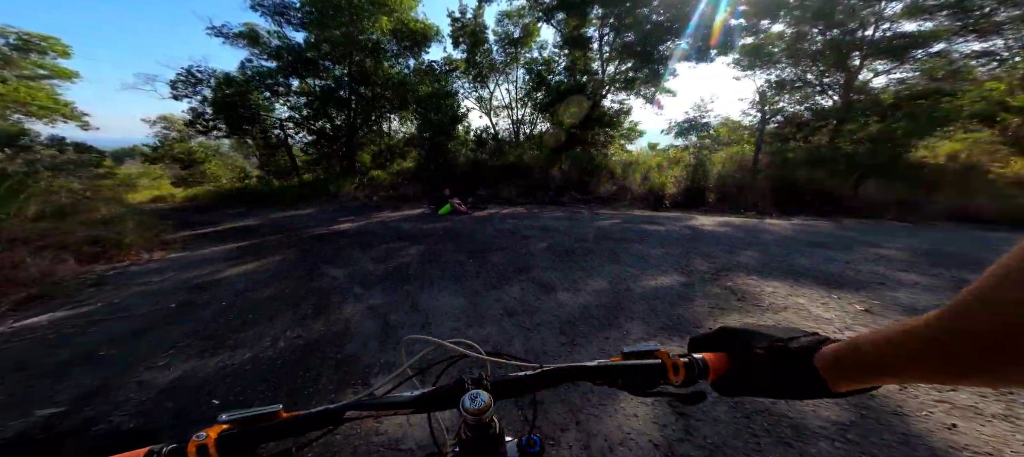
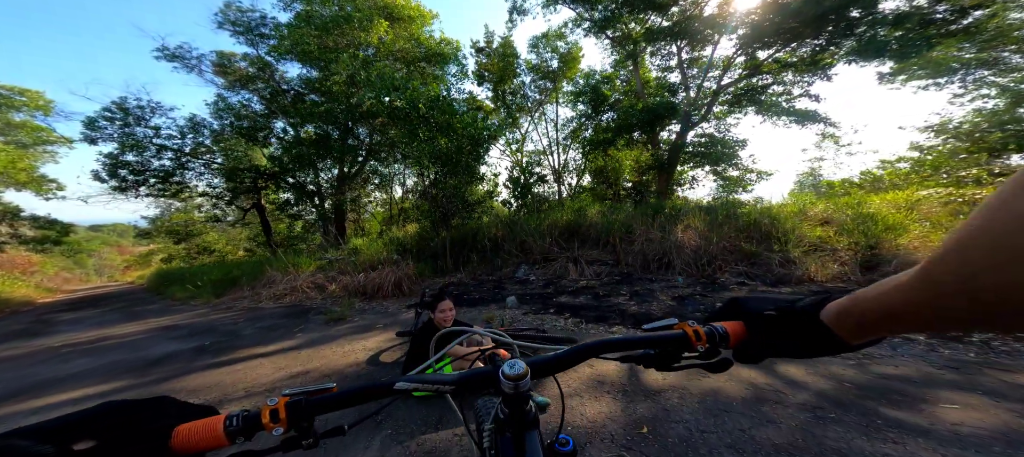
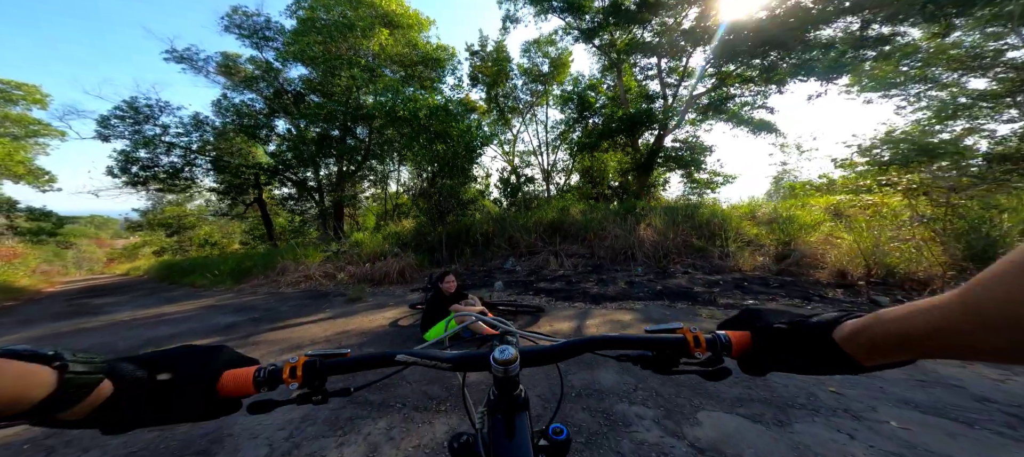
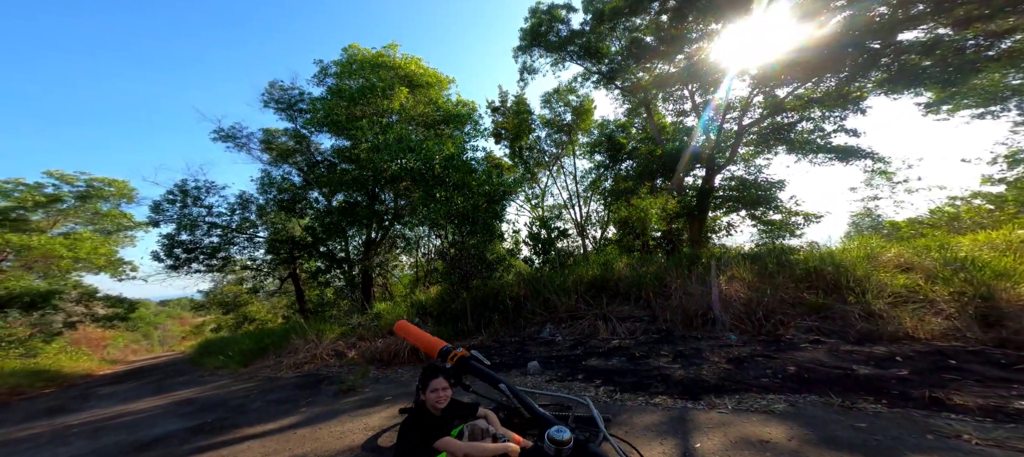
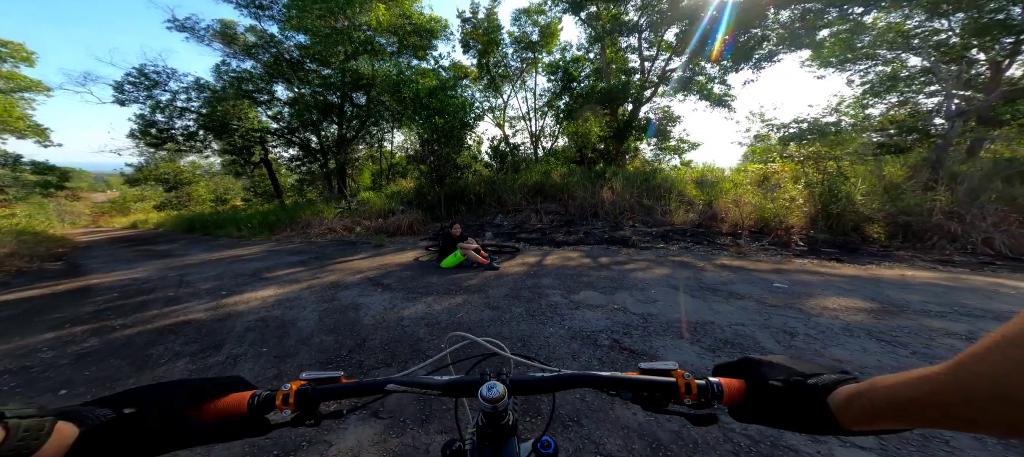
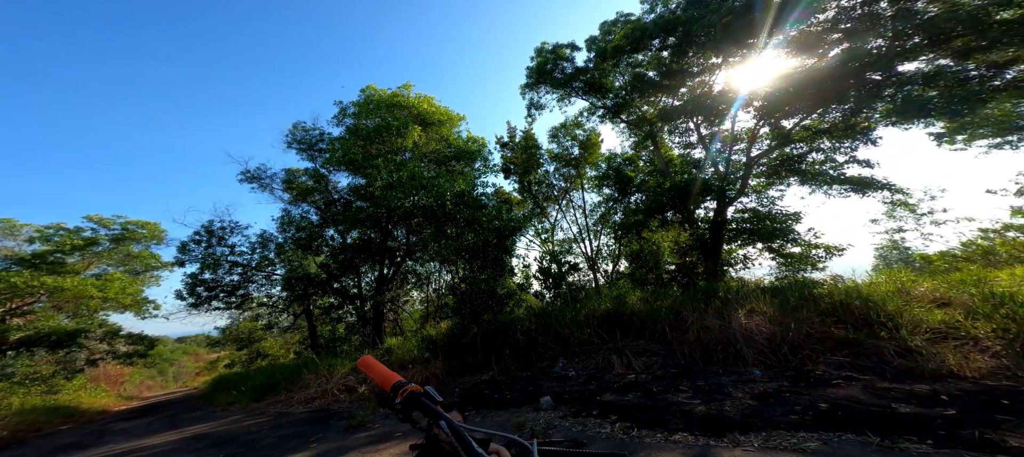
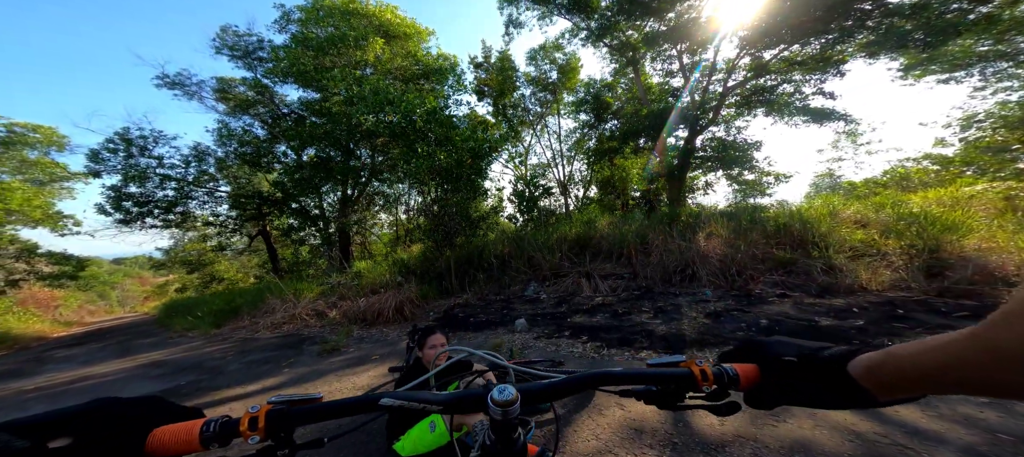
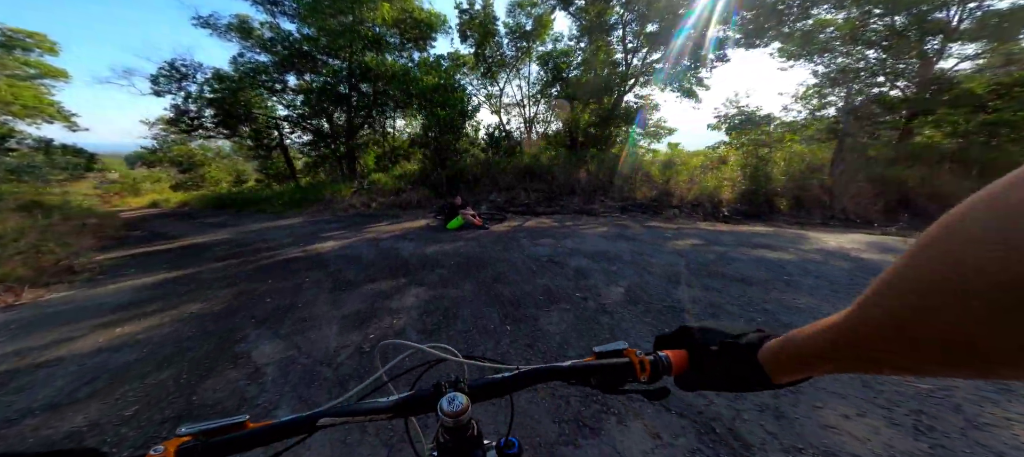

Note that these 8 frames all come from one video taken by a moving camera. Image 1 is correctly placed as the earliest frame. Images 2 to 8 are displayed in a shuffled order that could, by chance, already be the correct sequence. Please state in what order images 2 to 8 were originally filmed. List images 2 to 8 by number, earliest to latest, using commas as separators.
8, 5, 3, 2, 7, 4, 6
